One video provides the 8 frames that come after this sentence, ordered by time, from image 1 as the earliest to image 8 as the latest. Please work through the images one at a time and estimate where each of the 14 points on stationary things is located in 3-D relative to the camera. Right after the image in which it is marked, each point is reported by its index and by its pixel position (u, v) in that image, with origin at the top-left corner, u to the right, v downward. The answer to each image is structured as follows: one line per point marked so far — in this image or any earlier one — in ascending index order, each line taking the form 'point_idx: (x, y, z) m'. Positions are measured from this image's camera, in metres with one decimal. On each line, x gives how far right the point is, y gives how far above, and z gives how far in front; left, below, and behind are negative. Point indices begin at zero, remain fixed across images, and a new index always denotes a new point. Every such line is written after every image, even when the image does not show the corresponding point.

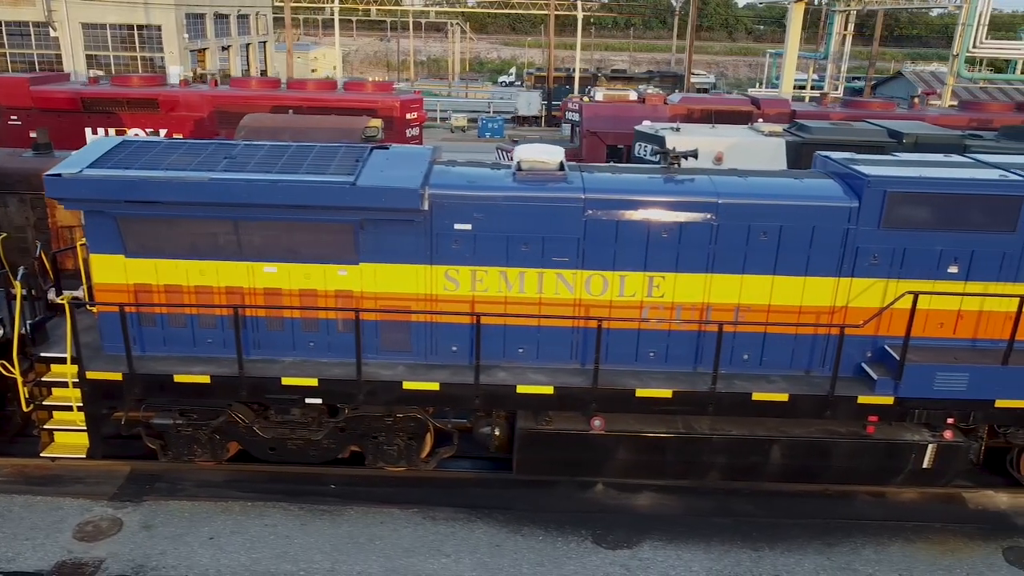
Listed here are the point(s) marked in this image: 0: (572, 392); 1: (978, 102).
0: (+0.4, -0.7, +5.4) m
1: (+6.4, +2.6, +11.3) m
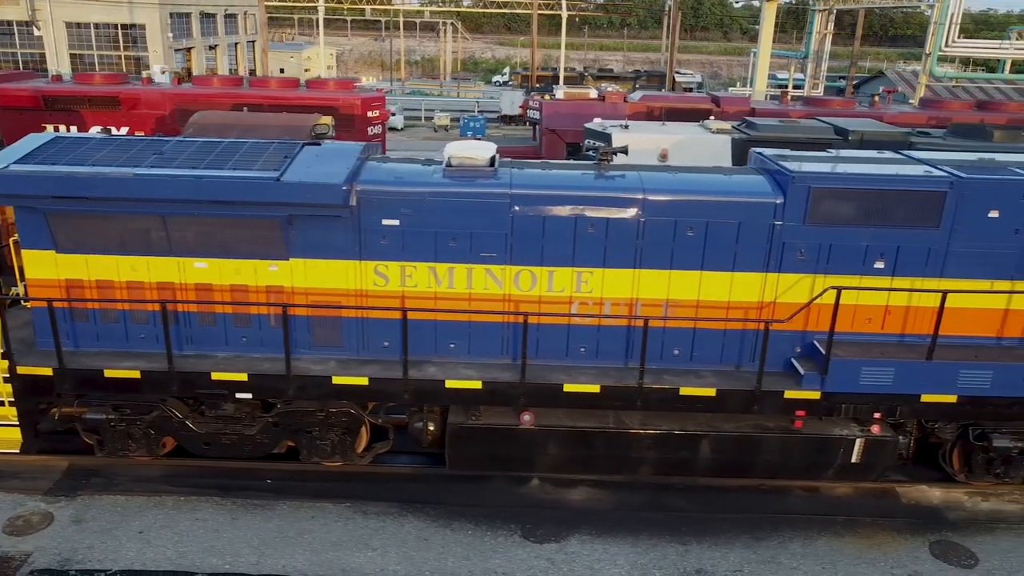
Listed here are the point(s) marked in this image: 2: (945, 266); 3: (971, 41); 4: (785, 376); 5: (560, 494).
0: (-0.1, -0.7, +5.4) m
1: (+5.9, +2.7, +11.3) m
2: (+2.9, +0.1, +5.4) m
3: (+10.2, +5.5, +18.1) m
4: (+1.9, -0.6, +5.6) m
5: (+0.4, -1.5, +6.0) m
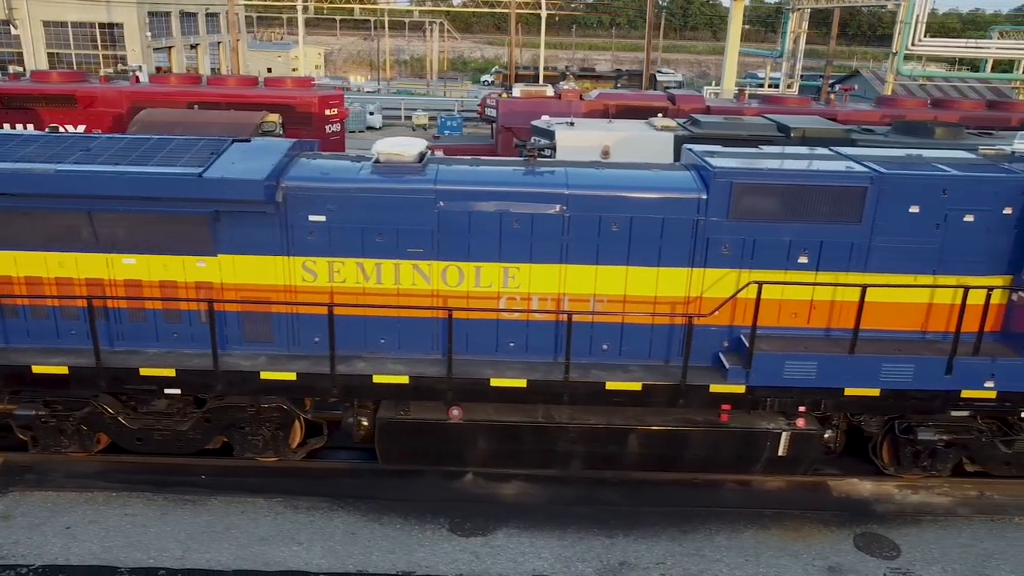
0: (-0.6, -0.6, +5.4) m
1: (+5.4, +2.7, +11.4) m
2: (+2.4, +0.2, +5.5) m
3: (+9.6, +5.6, +18.2) m
4: (+1.4, -0.6, +5.6) m
5: (-0.1, -1.5, +6.0) m
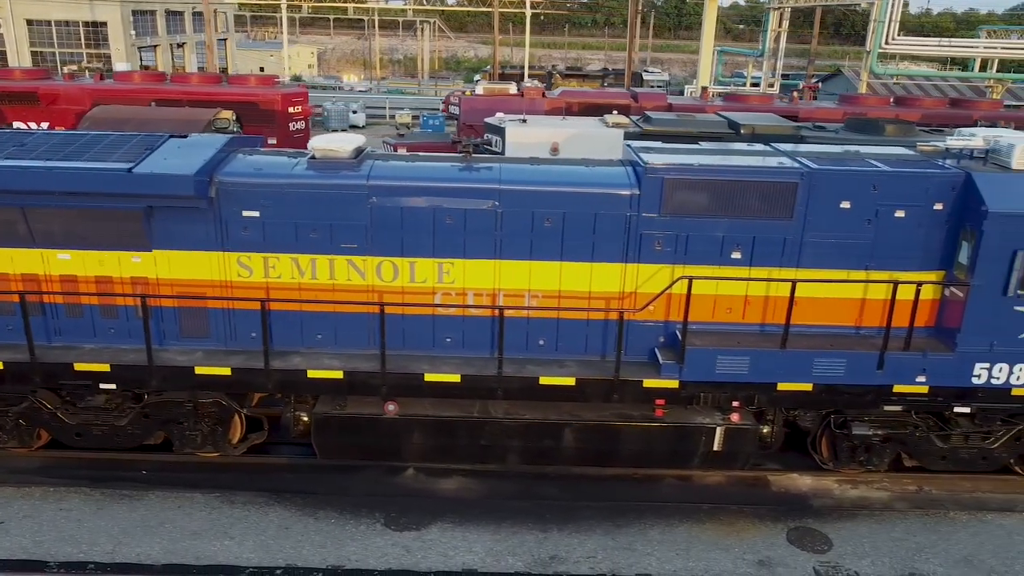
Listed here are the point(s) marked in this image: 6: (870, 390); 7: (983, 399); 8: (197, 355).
0: (-1.0, -0.6, +5.4) m
1: (+4.9, +2.7, +11.4) m
2: (+2.0, +0.2, +5.5) m
3: (+9.1, +5.6, +18.2) m
4: (+0.9, -0.5, +5.6) m
5: (-0.6, -1.5, +6.0) m
6: (+2.5, -0.7, +5.5) m
7: (+3.3, -0.8, +5.6) m
8: (-2.2, -0.5, +5.6) m
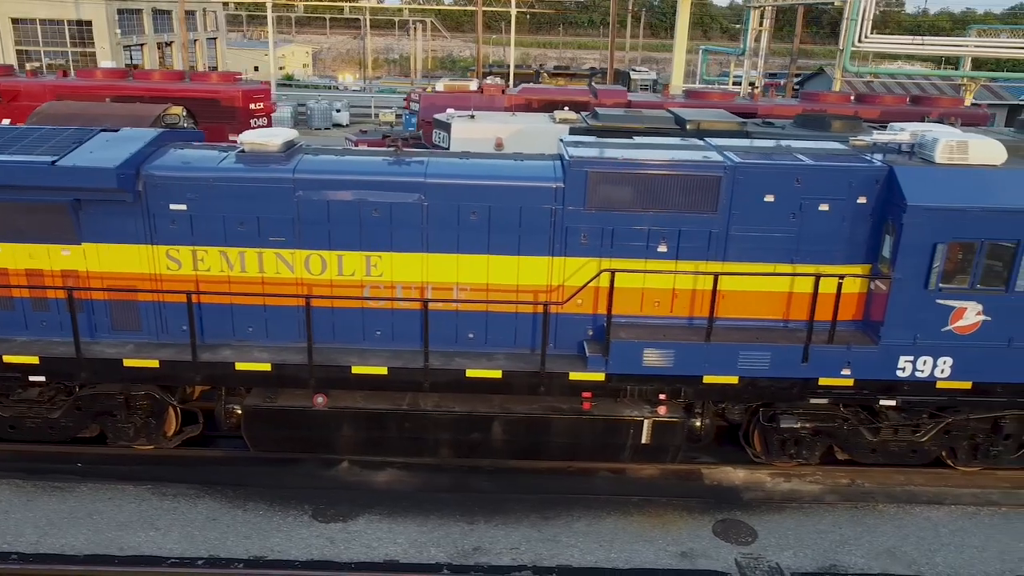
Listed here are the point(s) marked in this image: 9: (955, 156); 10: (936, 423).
0: (-1.5, -0.6, +5.5) m
1: (+4.4, +2.8, +11.5) m
2: (+1.5, +0.3, +5.6) m
3: (+8.6, +5.7, +18.2) m
4: (+0.4, -0.5, +5.7) m
5: (-1.1, -1.4, +6.1) m
6: (+2.0, -0.7, +5.6) m
7: (+2.8, -0.7, +5.6) m
8: (-2.7, -0.4, +5.6) m
9: (+3.0, +0.9, +5.5) m
10: (+3.1, -1.0, +5.9) m
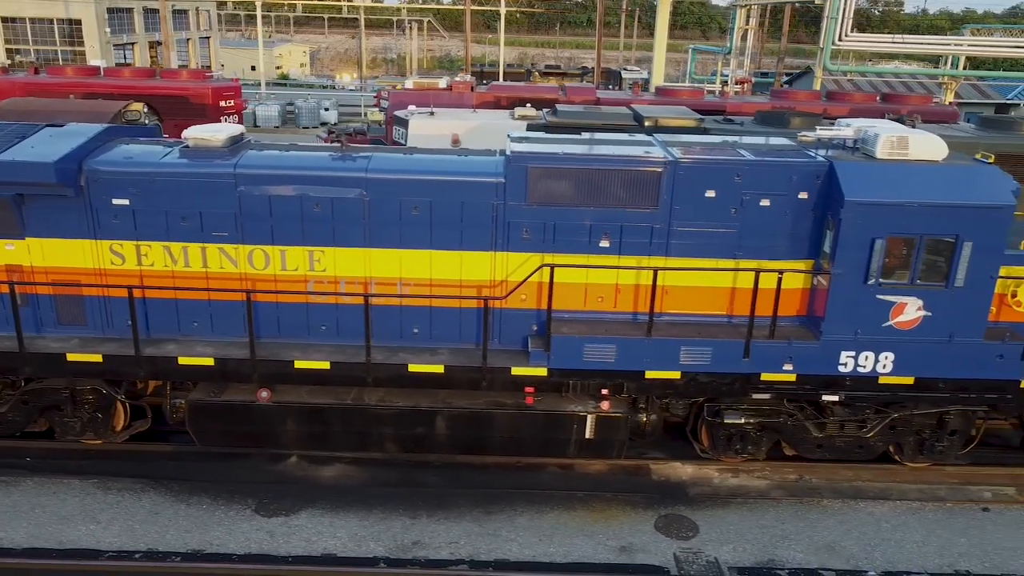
0: (-1.9, -0.5, +5.5) m
1: (+4.0, +2.8, +11.5) m
2: (+1.1, +0.3, +5.6) m
3: (+8.3, +5.7, +18.2) m
4: (0.0, -0.5, +5.7) m
5: (-1.5, -1.4, +6.1) m
6: (+1.6, -0.6, +5.6) m
7: (+2.4, -0.7, +5.6) m
8: (-3.1, -0.4, +5.6) m
9: (+2.6, +0.9, +5.5) m
10: (+2.7, -0.9, +5.9) m
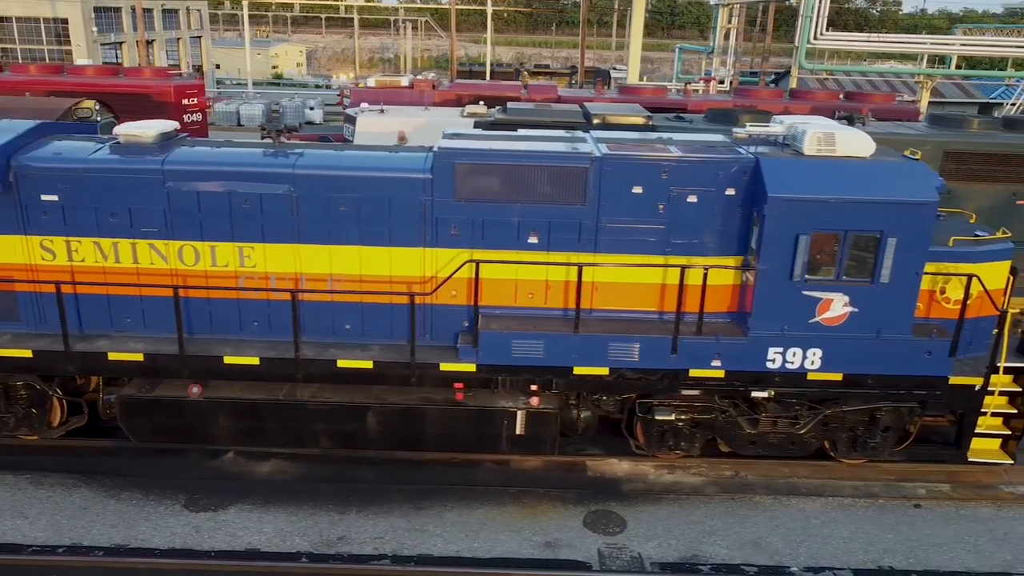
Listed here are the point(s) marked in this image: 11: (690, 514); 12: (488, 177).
0: (-2.4, -0.5, +5.5) m
1: (+3.5, +2.8, +11.5) m
2: (+0.6, +0.3, +5.6) m
3: (+7.8, +5.7, +18.2) m
4: (-0.5, -0.4, +5.7) m
5: (-2.0, -1.4, +6.1) m
6: (+1.1, -0.6, +5.6) m
7: (+1.9, -0.7, +5.6) m
8: (-3.6, -0.4, +5.7) m
9: (+2.1, +0.9, +5.5) m
10: (+2.2, -0.9, +5.9) m
11: (+1.3, -1.6, +5.7) m
12: (-0.2, +0.7, +5.4) m
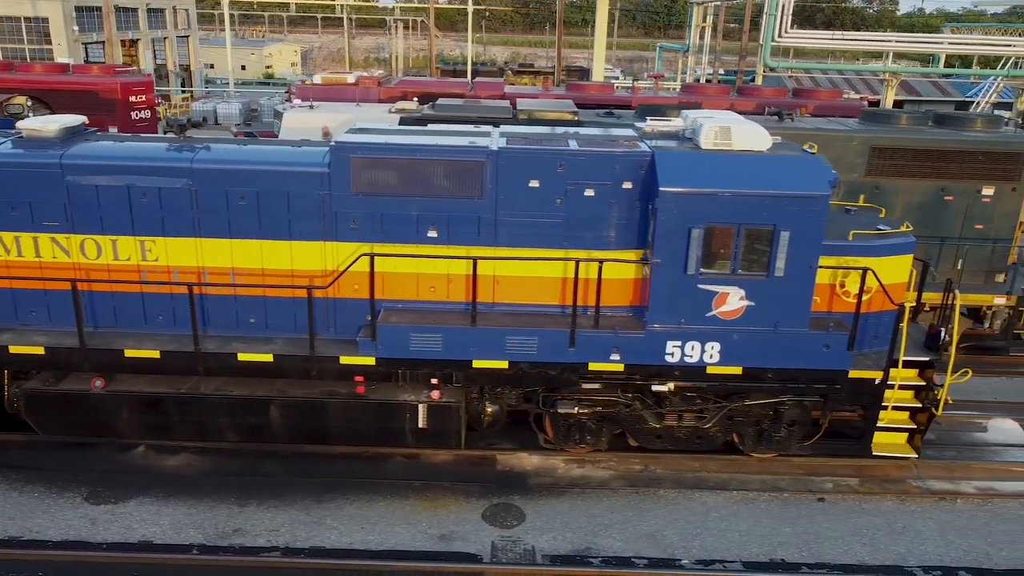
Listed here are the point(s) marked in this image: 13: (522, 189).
0: (-3.1, -0.4, +5.5) m
1: (+2.9, +2.9, +11.5) m
2: (-0.1, +0.4, +5.6) m
3: (+7.2, +5.8, +18.2) m
4: (-1.2, -0.4, +5.7) m
5: (-2.7, -1.3, +6.1) m
6: (+0.4, -0.6, +5.6) m
7: (+1.2, -0.6, +5.6) m
8: (-4.3, -0.3, +5.7) m
9: (+1.4, +1.0, +5.5) m
10: (+1.5, -0.9, +5.9) m
11: (+0.6, -1.6, +5.7) m
12: (-0.9, +0.8, +5.4) m
13: (+0.1, +0.7, +5.5) m
